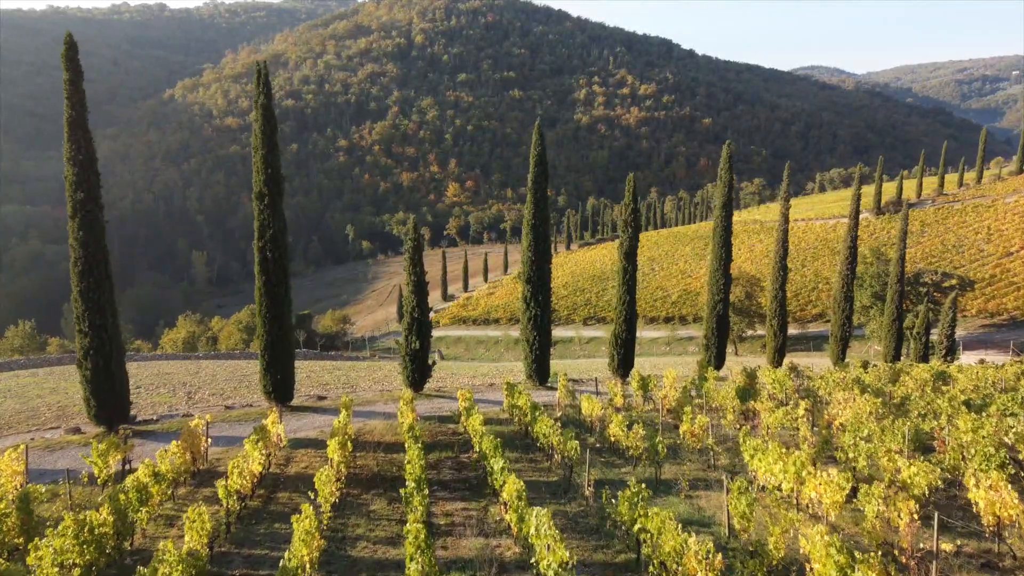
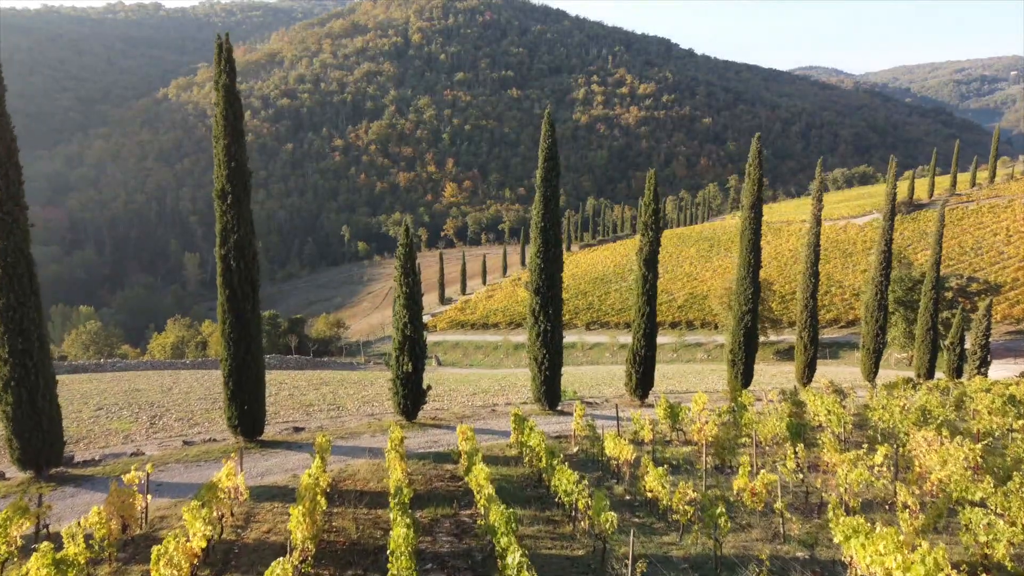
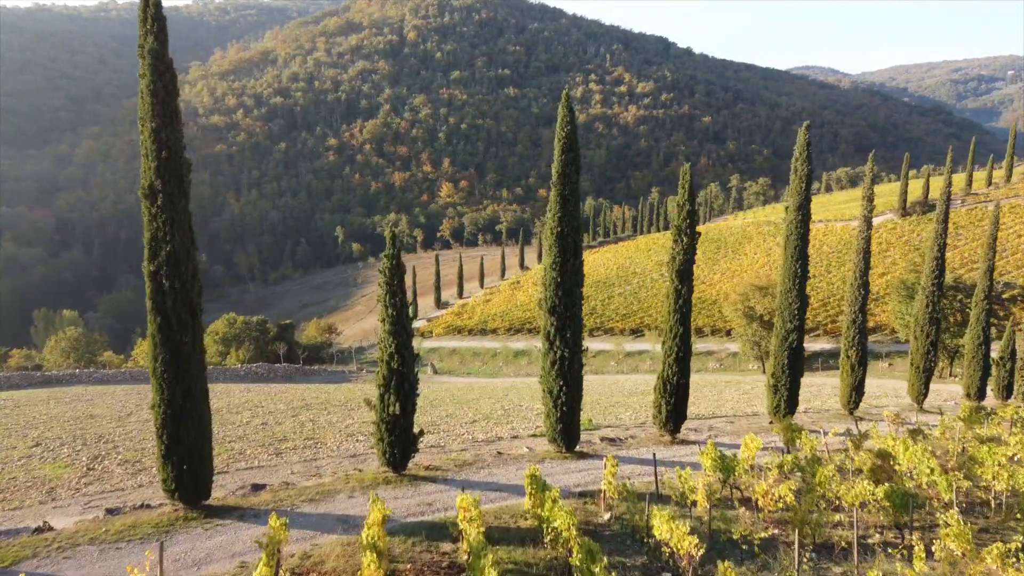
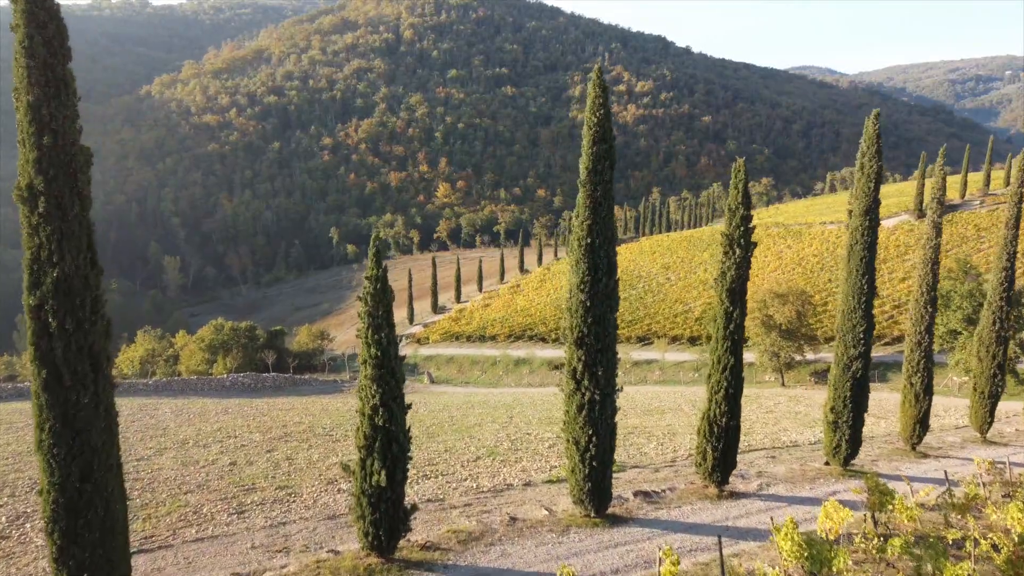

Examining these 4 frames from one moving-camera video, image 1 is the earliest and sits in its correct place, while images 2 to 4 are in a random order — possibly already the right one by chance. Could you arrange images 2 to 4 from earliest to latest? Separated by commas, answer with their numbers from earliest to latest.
2, 3, 4
